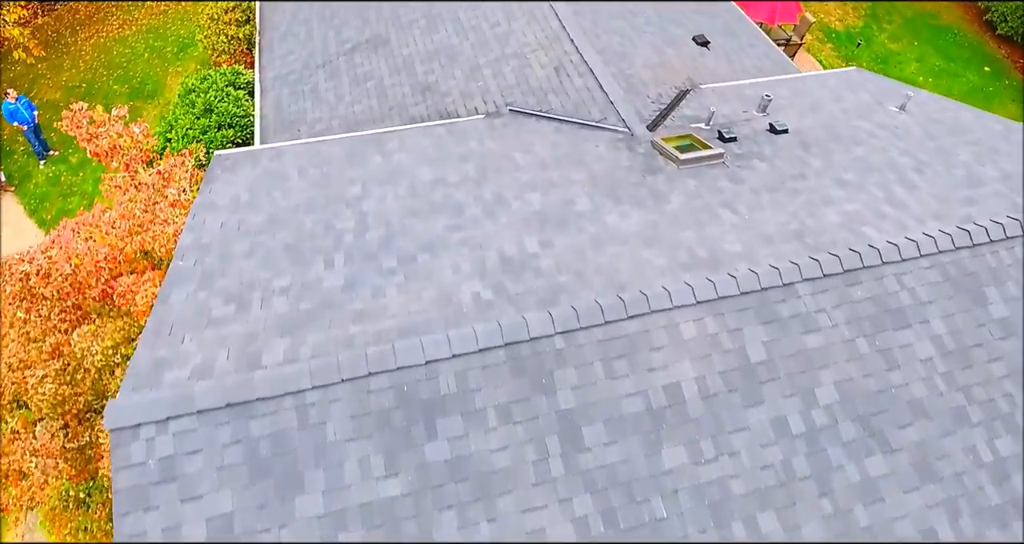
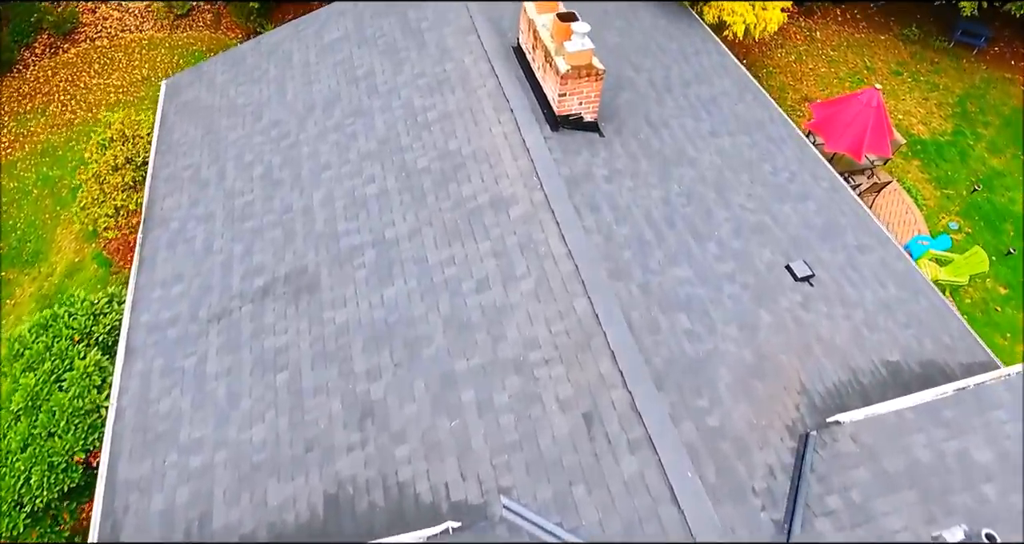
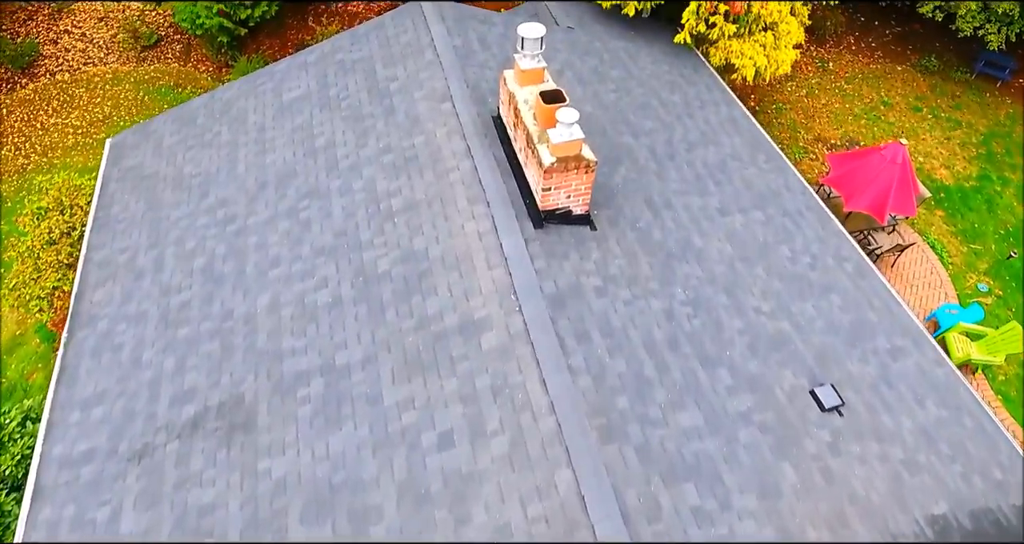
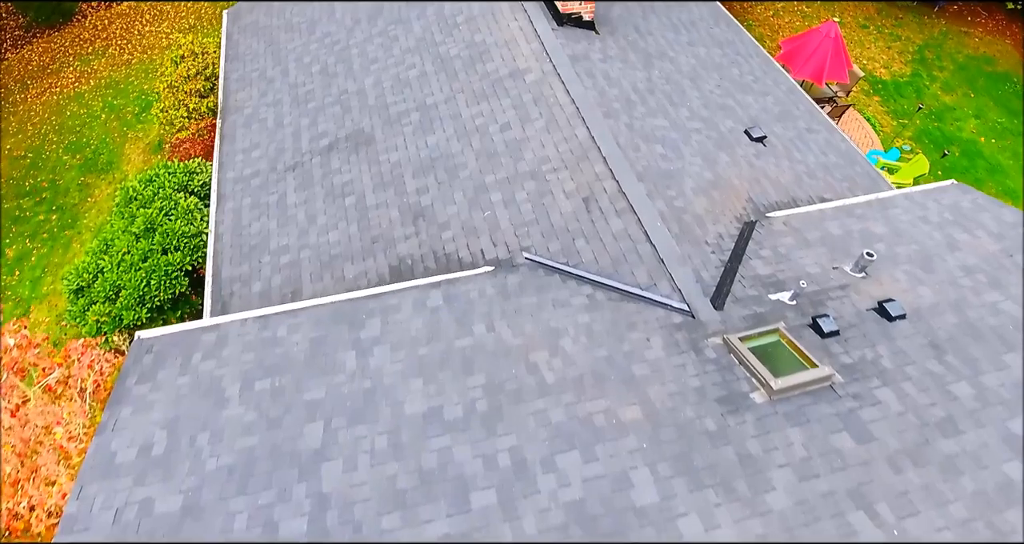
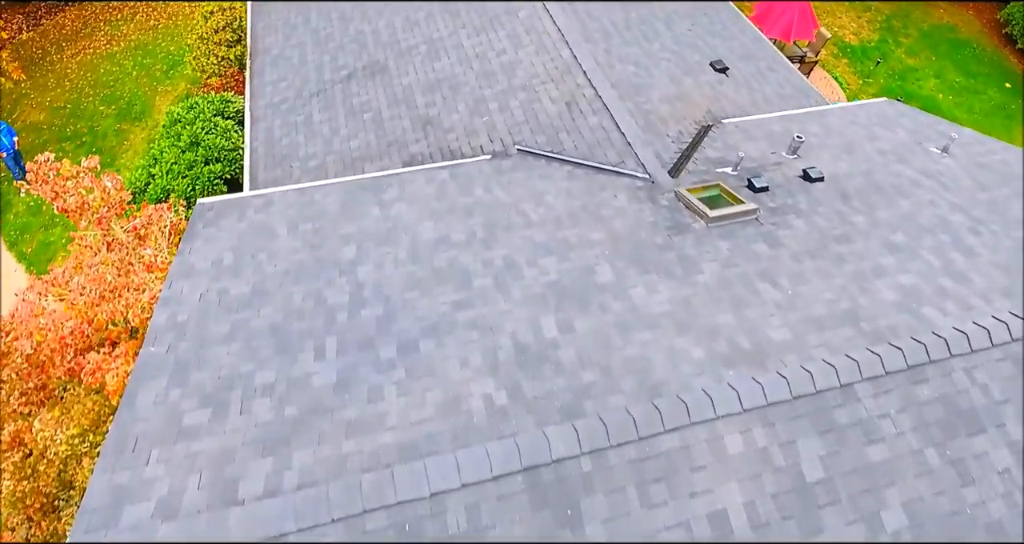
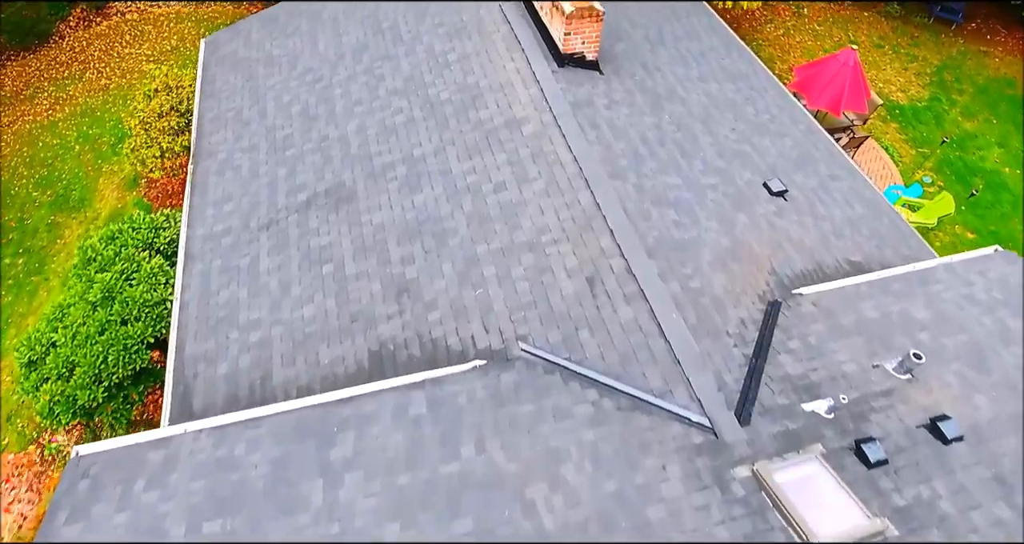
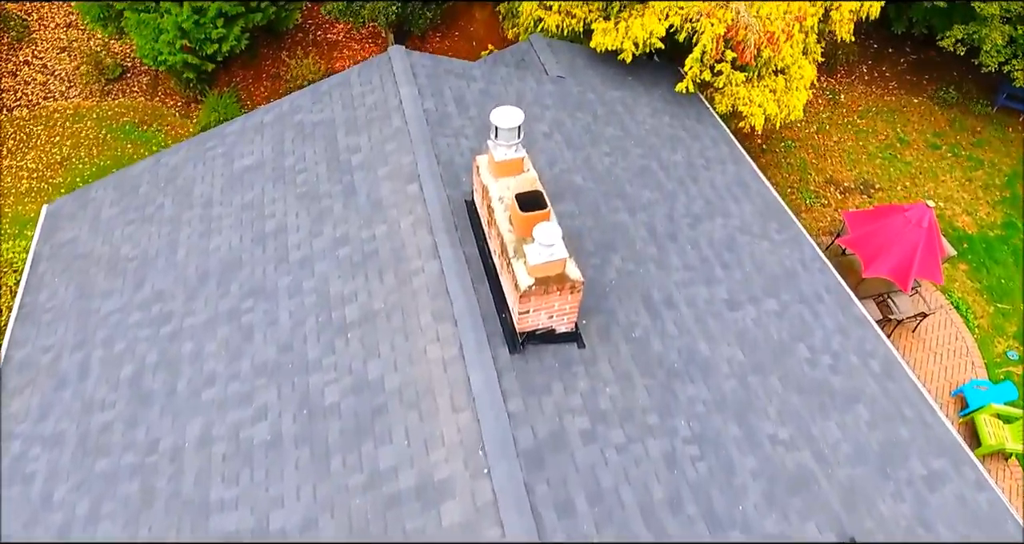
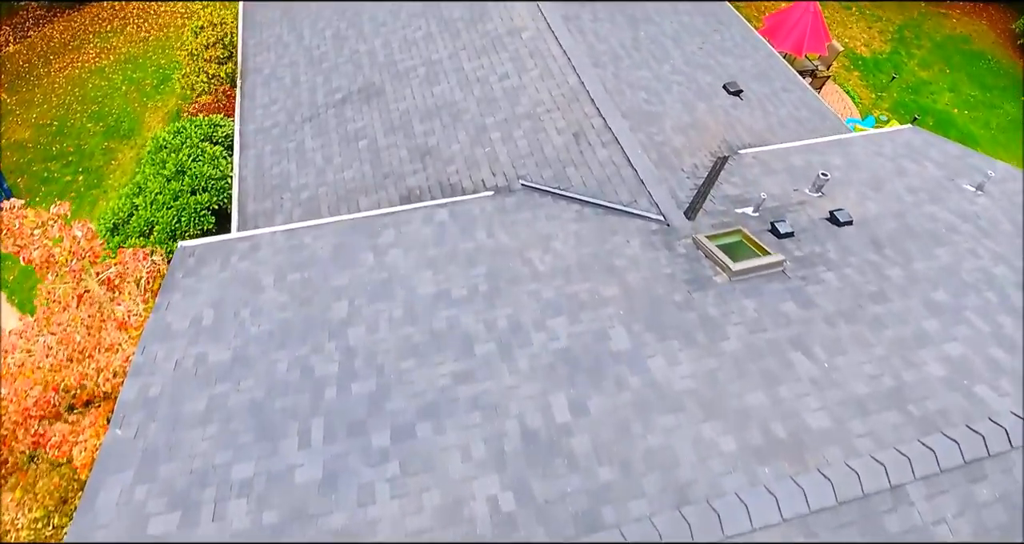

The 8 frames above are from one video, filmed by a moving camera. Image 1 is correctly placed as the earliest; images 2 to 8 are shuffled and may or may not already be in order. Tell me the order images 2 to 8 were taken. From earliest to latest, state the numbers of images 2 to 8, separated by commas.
5, 8, 4, 6, 2, 3, 7
